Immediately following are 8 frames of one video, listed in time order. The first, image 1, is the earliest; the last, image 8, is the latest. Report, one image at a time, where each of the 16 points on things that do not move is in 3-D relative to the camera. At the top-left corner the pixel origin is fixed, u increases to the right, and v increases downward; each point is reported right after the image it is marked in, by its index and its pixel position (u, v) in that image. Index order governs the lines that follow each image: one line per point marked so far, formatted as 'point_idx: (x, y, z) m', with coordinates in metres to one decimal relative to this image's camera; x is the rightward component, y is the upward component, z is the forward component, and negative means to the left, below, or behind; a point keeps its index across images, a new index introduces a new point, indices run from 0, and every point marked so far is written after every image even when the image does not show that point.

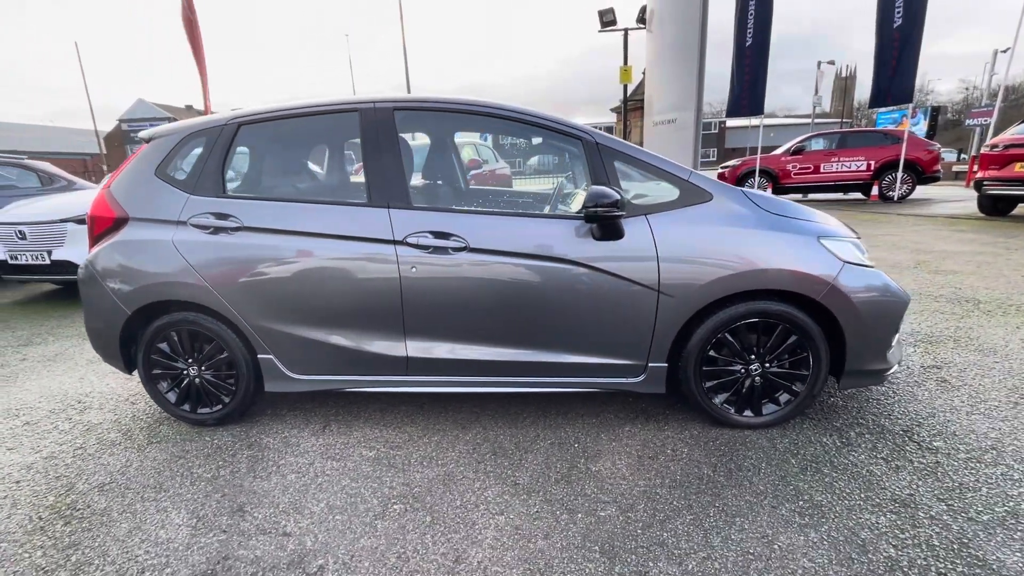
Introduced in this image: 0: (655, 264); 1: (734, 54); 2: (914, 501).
0: (+0.7, +0.1, +2.3) m
1: (+5.9, +6.2, +12.6) m
2: (+1.7, -0.9, +1.9) m
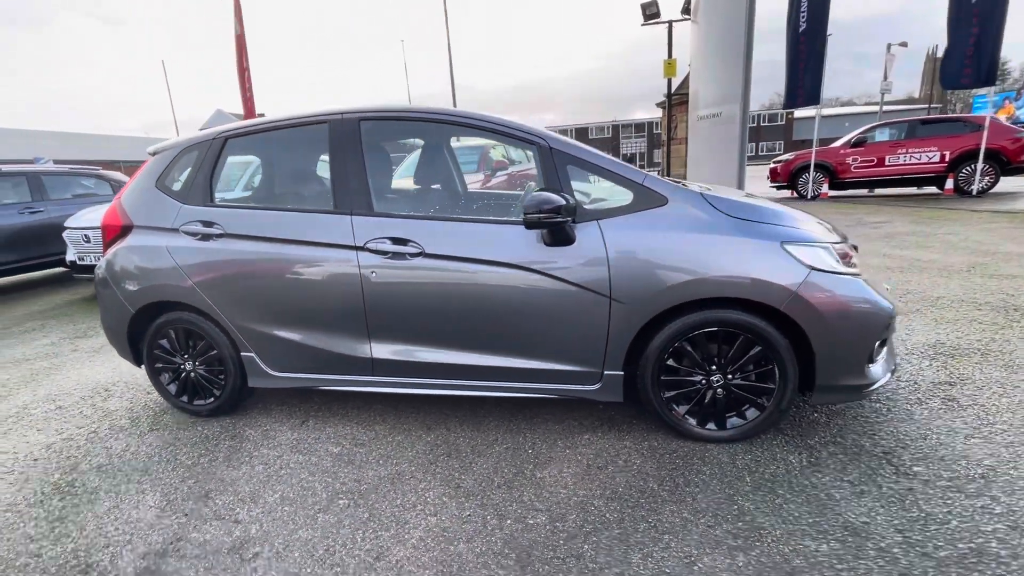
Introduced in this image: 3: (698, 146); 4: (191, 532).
0: (+0.4, +0.1, +2.3) m
1: (+6.9, +6.2, +11.8) m
2: (+1.3, -0.9, +1.8) m
3: (+5.3, +4.0, +13.4) m
4: (-1.4, -1.1, +2.1) m
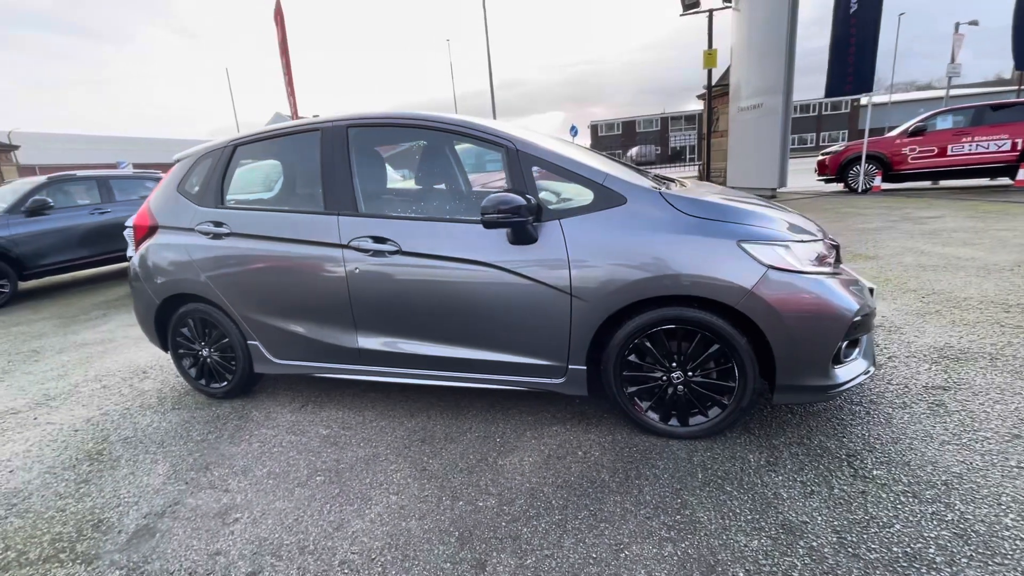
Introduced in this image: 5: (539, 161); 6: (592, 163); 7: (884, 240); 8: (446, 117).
0: (+0.3, +0.1, +2.4) m
1: (+7.7, +6.2, +11.2) m
2: (+1.1, -0.9, +1.8) m
3: (+6.3, +4.1, +13.0) m
4: (-1.6, -1.0, +2.3) m
5: (+0.1, +0.7, +2.5) m
6: (+0.3, +0.7, +2.6) m
7: (+5.2, +0.7, +6.5) m
8: (-0.4, +1.0, +2.8) m
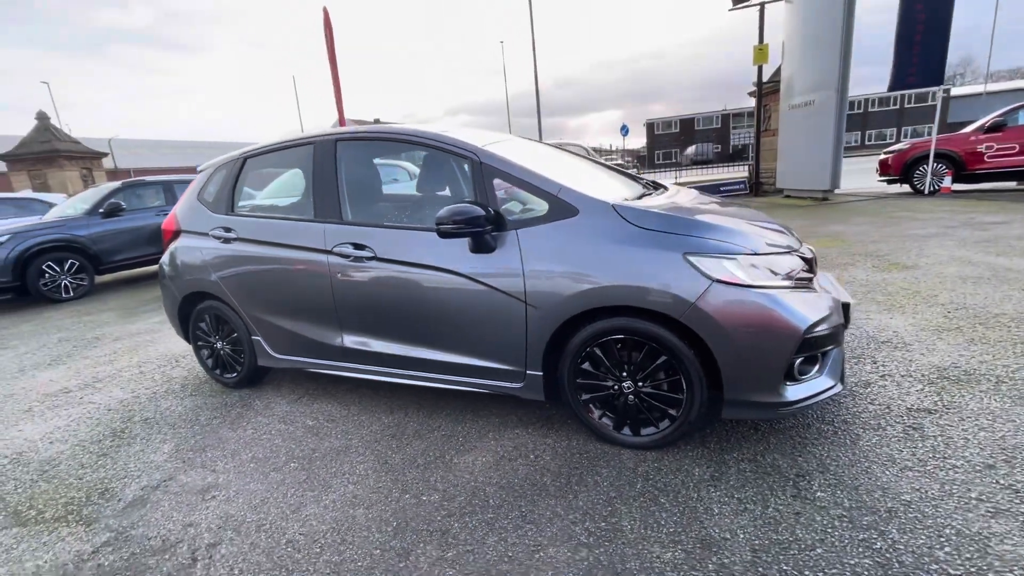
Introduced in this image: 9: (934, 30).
0: (0.0, +0.1, +2.4) m
1: (+8.5, +6.0, +10.4) m
2: (+0.8, -1.0, +1.8) m
3: (+7.3, +3.9, +12.3) m
4: (-1.8, -1.0, +2.6) m
5: (-0.1, +0.6, +2.6) m
6: (+0.1, +0.6, +2.7) m
7: (+5.4, +0.5, +6.0) m
8: (-0.6, +1.0, +2.9) m
9: (+9.0, +5.5, +10.1) m
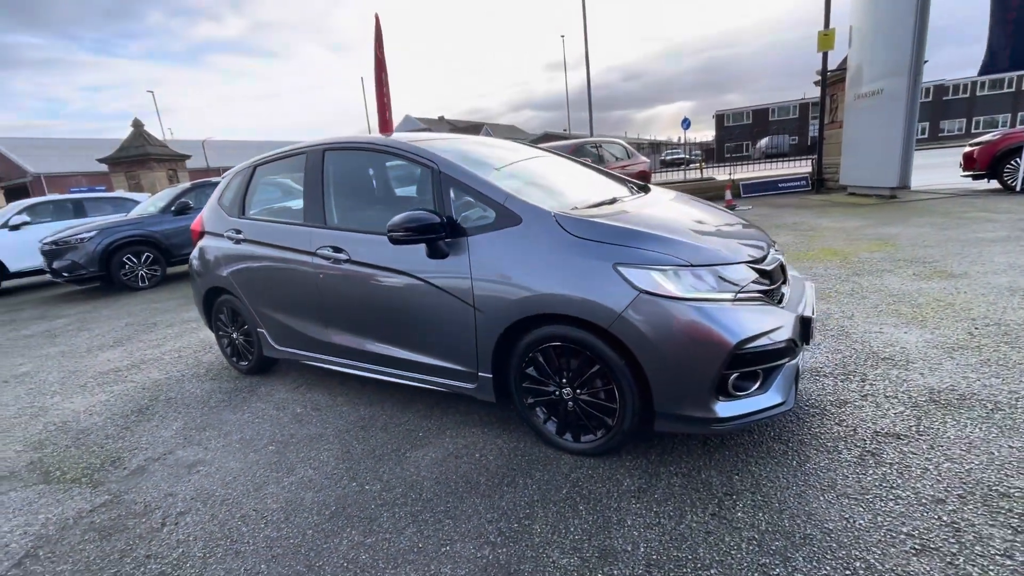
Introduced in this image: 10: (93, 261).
0: (-0.2, 0.0, +2.5) m
1: (+9.3, +5.8, +9.2) m
2: (+0.4, -1.0, +1.8) m
3: (+8.3, +3.8, +11.3) m
4: (-2.1, -1.0, +3.0) m
5: (-0.3, +0.6, +2.7) m
6: (-0.1, +0.6, +2.7) m
7: (+5.5, +0.4, +5.4) m
8: (-0.8, +1.0, +3.1) m
9: (+9.7, +5.3, +8.9) m
10: (-7.2, +0.5, +8.1) m
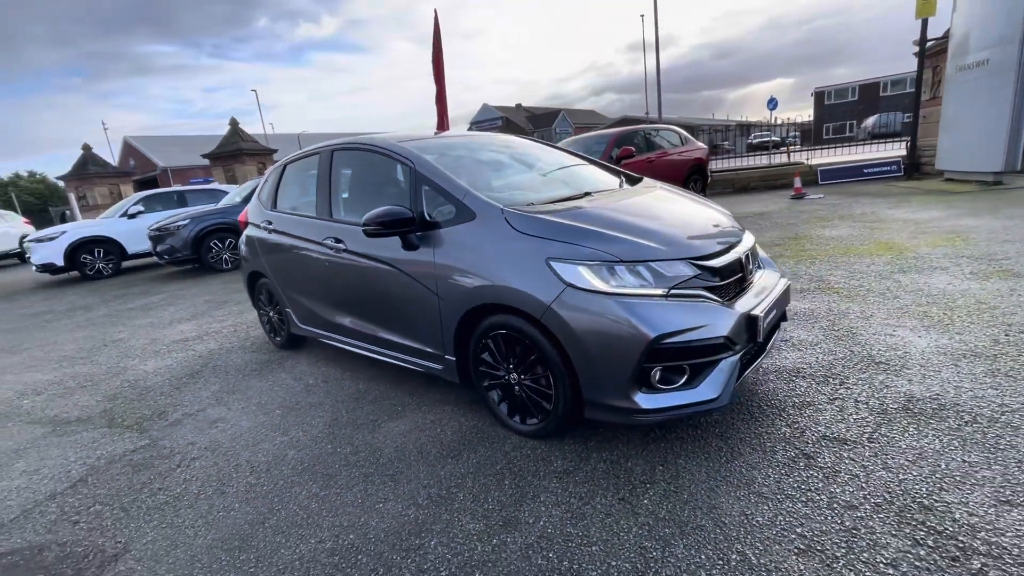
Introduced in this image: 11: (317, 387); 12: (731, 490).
0: (-0.5, +0.1, +2.8) m
1: (+10.2, +5.8, +7.7) m
2: (0.0, -1.0, +2.0) m
3: (+9.4, +3.8, +10.0) m
4: (-2.3, -0.9, +3.5) m
5: (-0.5, +0.7, +2.9) m
6: (-0.3, +0.7, +2.9) m
7: (+5.7, +0.4, +4.7) m
8: (-0.9, +1.0, +3.4) m
9: (+10.5, +5.2, +7.3) m
10: (-6.4, +0.8, +9.4) m
11: (-1.5, -0.8, +3.6) m
12: (+0.9, -0.9, +2.0) m
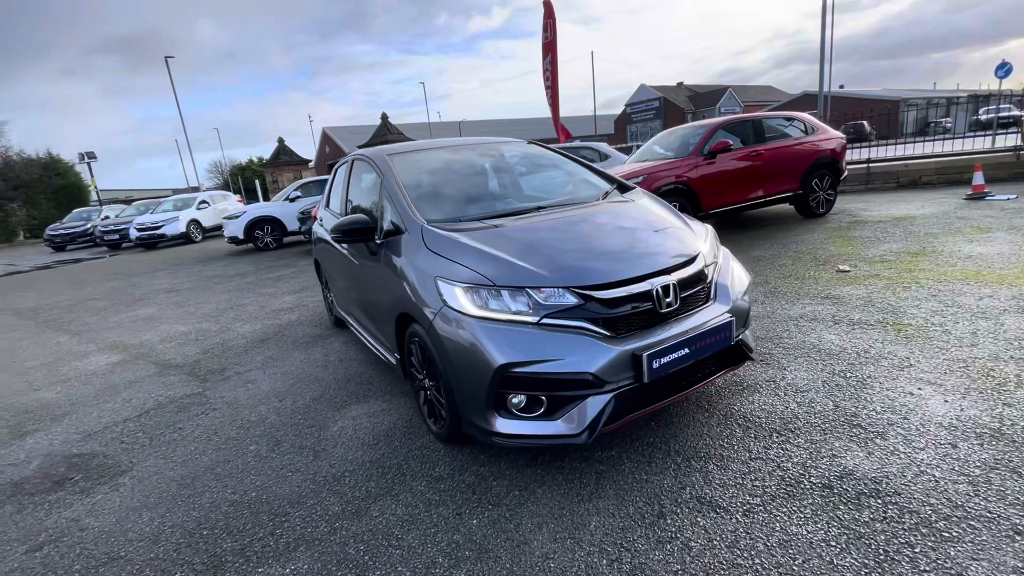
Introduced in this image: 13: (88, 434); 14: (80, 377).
0: (-0.8, +0.1, +3.1) m
1: (+11.1, +5.0, +4.3) m
2: (-0.7, -1.1, +2.2) m
3: (+11.0, +3.1, +6.8) m
4: (-2.4, -0.8, +4.4) m
5: (-0.8, +0.7, +3.2) m
6: (-0.6, +0.6, +3.1) m
7: (+5.6, -0.1, +3.0) m
8: (-1.0, +1.1, +3.7) m
9: (+11.3, +4.4, +3.9) m
10: (-4.5, +1.4, +11.1) m
11: (-1.6, -0.7, +4.3) m
12: (+0.2, -1.0, +2.0) m
13: (-3.1, -1.1, +3.4) m
14: (-4.3, -0.9, +4.7) m
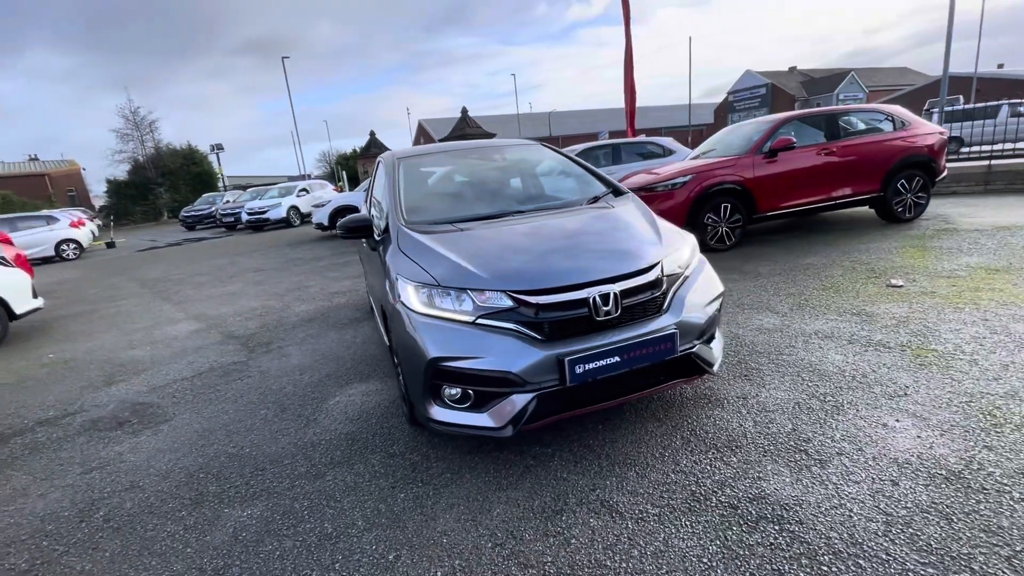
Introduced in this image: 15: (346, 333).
0: (-1.0, +0.1, +3.4) m
1: (+11.3, +4.4, +2.4) m
2: (-1.0, -1.0, +2.6) m
3: (+11.5, +2.6, +4.9) m
4: (-2.3, -0.6, +5.0) m
5: (-0.9, +0.7, +3.5) m
6: (-0.7, +0.7, +3.4) m
7: (+5.3, -0.4, +2.2) m
8: (-1.0, +1.1, +4.1) m
9: (+11.3, +3.8, +2.0) m
10: (-3.0, +1.8, +11.9) m
11: (-1.6, -0.6, +4.7) m
12: (-0.2, -1.0, +2.2) m
13: (-3.2, -0.9, +4.2) m
14: (-4.1, -0.6, +5.6) m
15: (-1.8, -0.5, +5.2) m
